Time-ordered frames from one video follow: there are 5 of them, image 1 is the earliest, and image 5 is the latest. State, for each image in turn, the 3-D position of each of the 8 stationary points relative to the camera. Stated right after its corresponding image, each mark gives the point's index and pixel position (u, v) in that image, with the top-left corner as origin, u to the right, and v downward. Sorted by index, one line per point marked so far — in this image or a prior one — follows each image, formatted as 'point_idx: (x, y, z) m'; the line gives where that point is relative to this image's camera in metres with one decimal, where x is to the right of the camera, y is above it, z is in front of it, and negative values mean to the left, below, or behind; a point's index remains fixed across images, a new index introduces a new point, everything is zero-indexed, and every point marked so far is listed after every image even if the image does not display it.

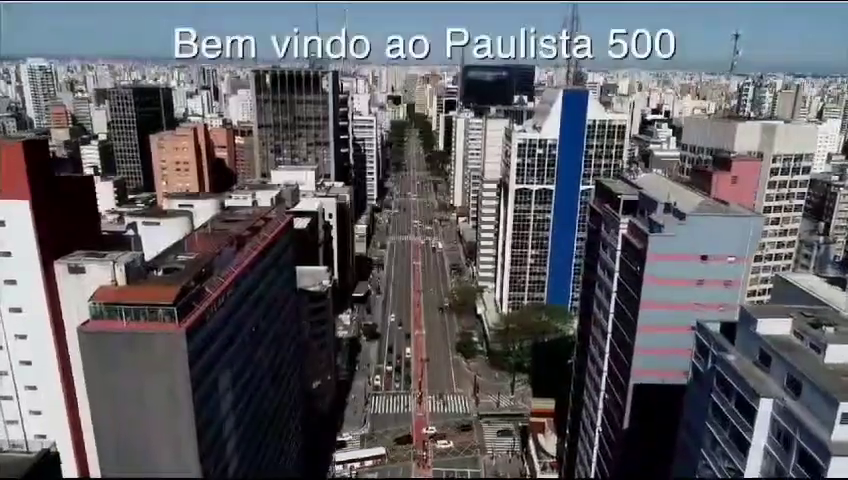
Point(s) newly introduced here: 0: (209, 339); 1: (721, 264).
0: (-6.8, -3.1, +18.7) m
1: (+9.6, -0.8, +19.5) m
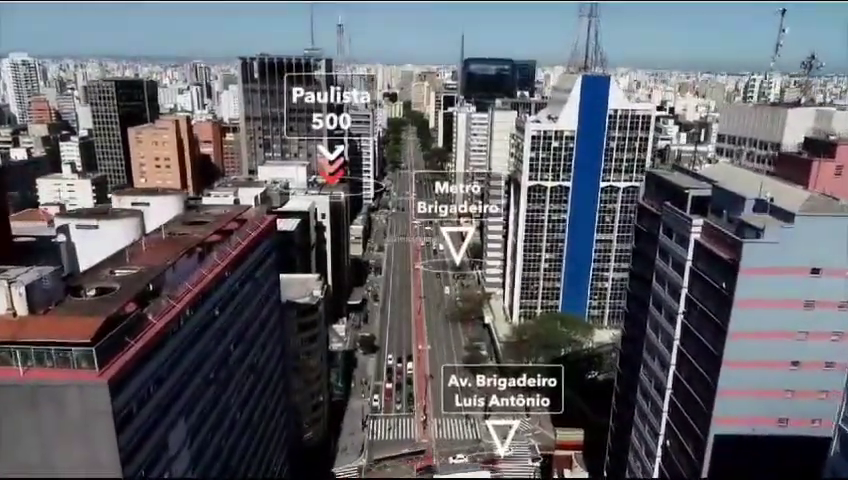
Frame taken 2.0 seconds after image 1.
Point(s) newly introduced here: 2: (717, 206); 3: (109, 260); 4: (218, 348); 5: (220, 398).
0: (-6.3, -3.4, +13.8) m
1: (+10.1, -1.0, +14.6) m
2: (+8.4, +1.0, +17.2) m
3: (-8.6, -0.5, +16.4) m
4: (-6.3, -3.3, +18.1) m
5: (-6.2, -4.8, +18.3) m
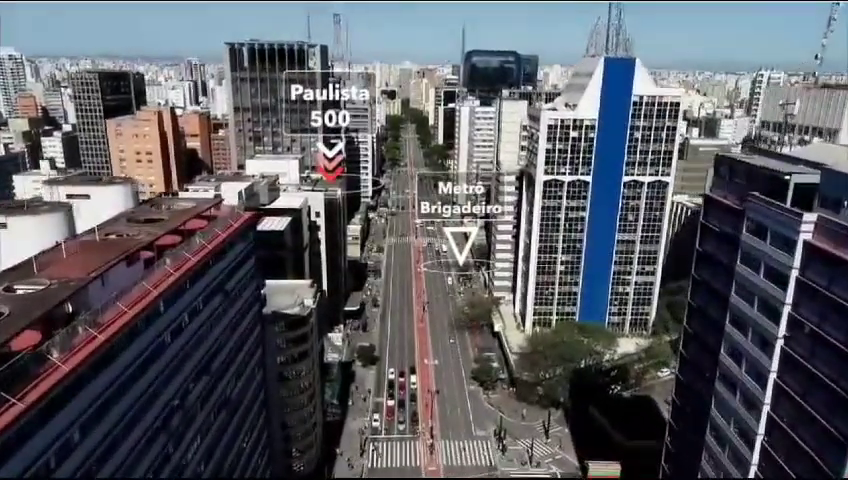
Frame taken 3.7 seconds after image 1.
0: (-5.8, -3.4, +9.4) m
1: (+10.5, -1.0, +10.3) m
2: (+8.8, +0.9, +12.9) m
3: (-8.2, -0.6, +12.1) m
4: (-5.9, -3.3, +13.8) m
5: (-5.8, -4.9, +13.9) m
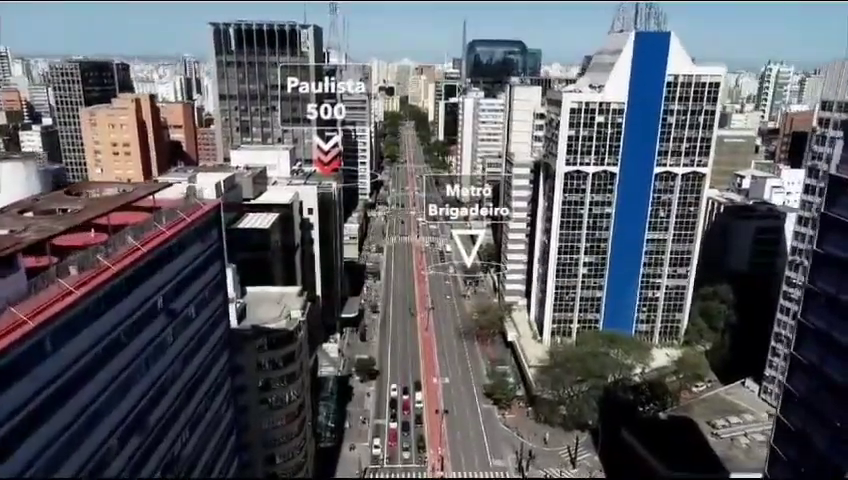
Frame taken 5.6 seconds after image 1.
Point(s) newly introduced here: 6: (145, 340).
0: (-5.3, -3.4, +4.7) m
1: (+11.0, -1.0, +5.7) m
2: (+9.3, +1.0, +8.2) m
3: (-7.7, -0.6, +7.3) m
4: (-5.4, -3.3, +9.0) m
5: (-5.3, -4.9, +9.2) m
6: (-5.3, -1.9, +11.6) m
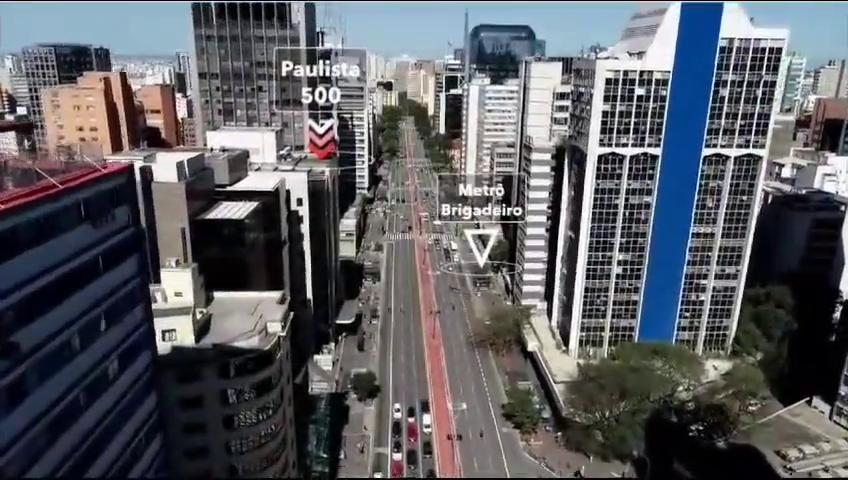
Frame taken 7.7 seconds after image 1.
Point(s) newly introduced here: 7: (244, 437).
0: (-4.8, -3.2, -0.8) m
1: (+11.6, -0.7, +0.2) m
2: (+9.8, +1.2, +2.7) m
3: (-7.2, -0.4, +1.8) m
4: (-4.8, -3.1, +3.5) m
5: (-4.8, -4.6, +3.7) m
6: (-4.8, -1.6, +6.1) m
7: (-5.4, -5.9, +17.9) m
